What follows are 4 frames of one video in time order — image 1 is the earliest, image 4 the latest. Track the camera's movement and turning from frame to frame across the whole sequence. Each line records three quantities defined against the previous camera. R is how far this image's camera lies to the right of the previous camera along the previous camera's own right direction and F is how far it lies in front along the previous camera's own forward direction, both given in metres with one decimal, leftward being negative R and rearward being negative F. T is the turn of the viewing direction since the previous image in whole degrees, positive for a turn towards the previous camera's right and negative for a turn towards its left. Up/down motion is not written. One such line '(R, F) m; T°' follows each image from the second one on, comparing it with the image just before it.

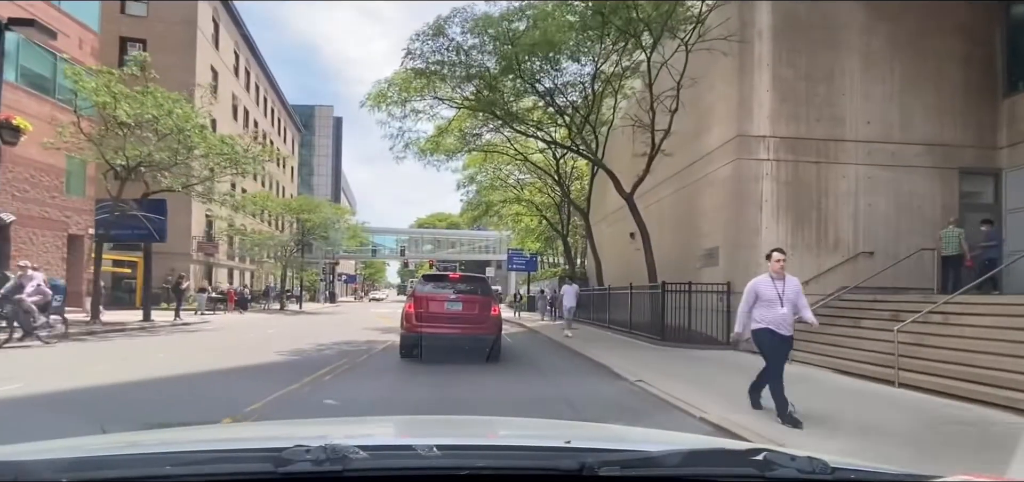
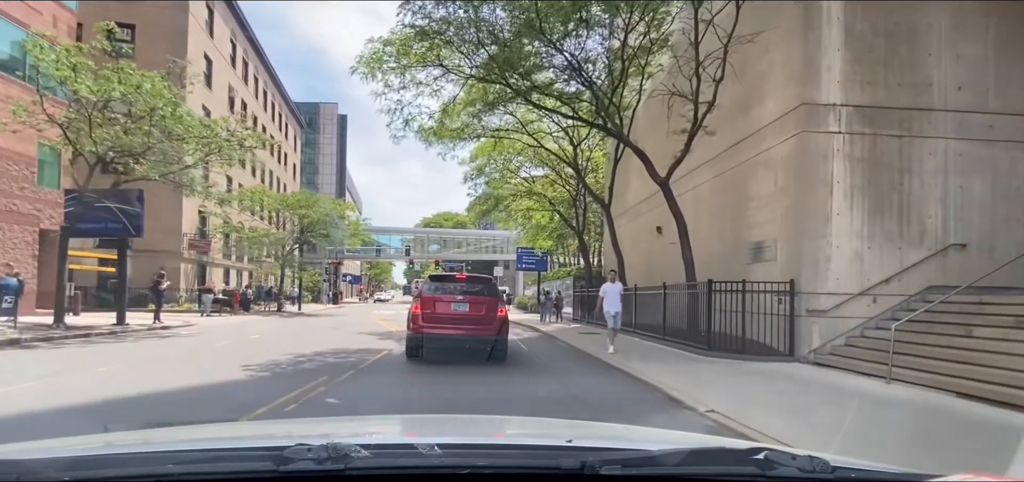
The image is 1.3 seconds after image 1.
(-0.1, +1.4) m; 0°
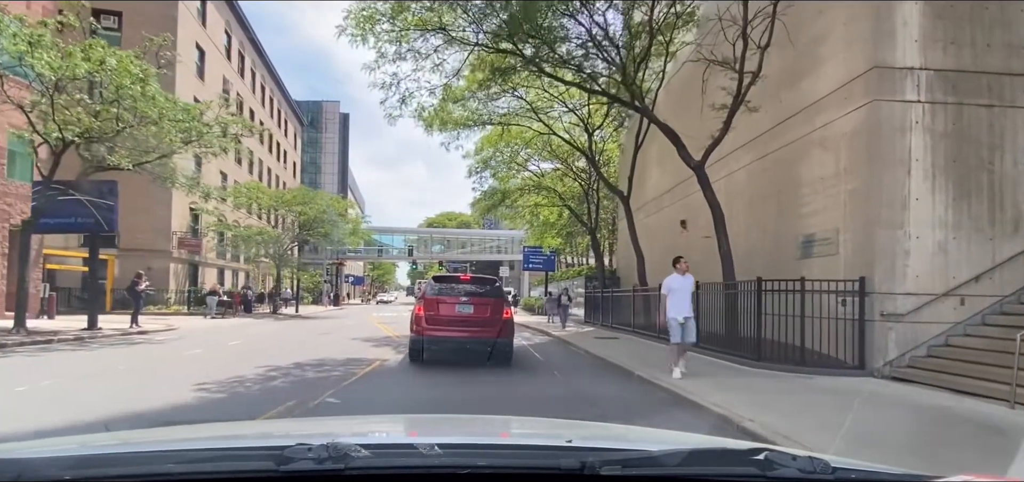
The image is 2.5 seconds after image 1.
(-0.1, +1.1) m; 0°
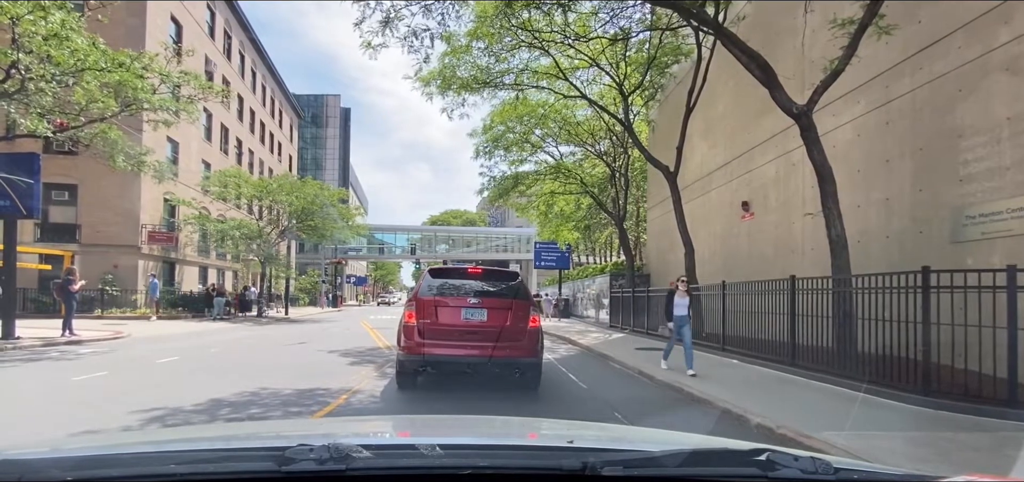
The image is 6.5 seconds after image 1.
(-0.2, +2.3) m; 0°
